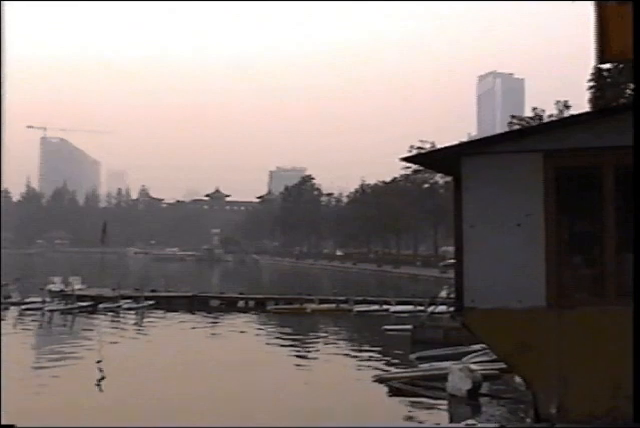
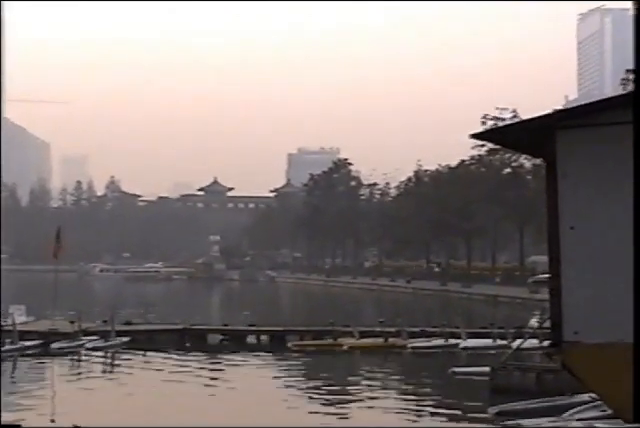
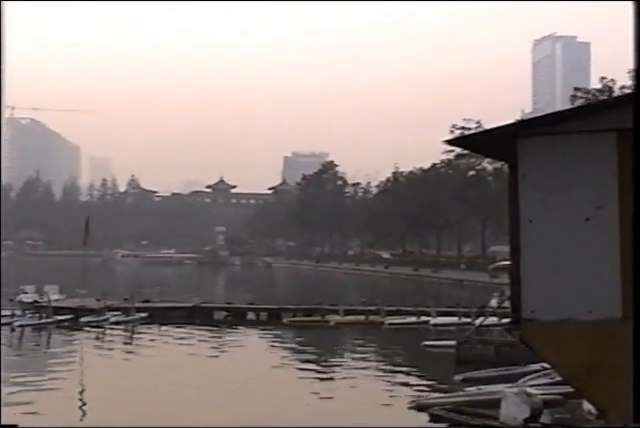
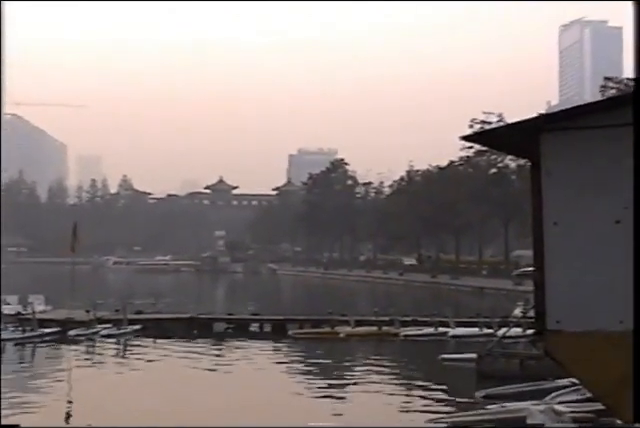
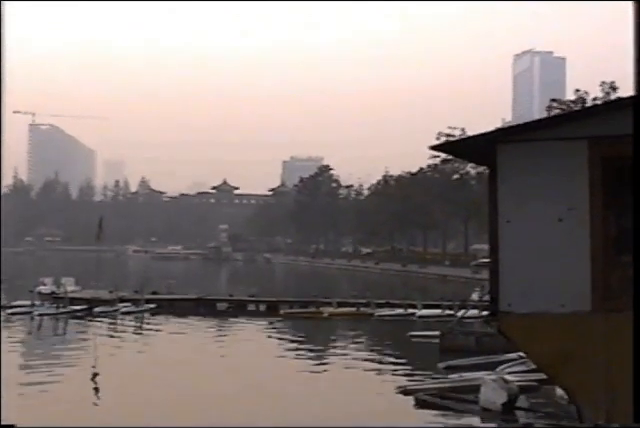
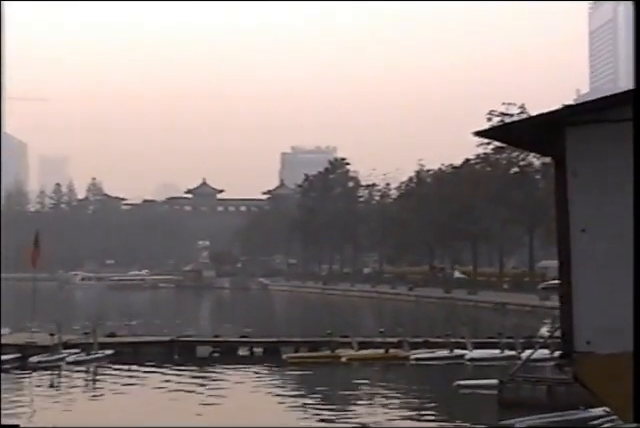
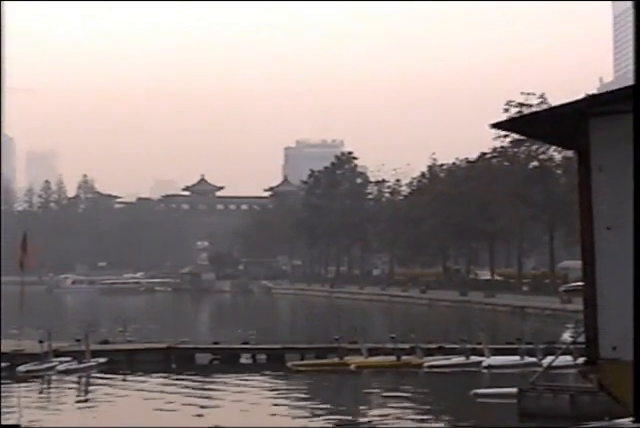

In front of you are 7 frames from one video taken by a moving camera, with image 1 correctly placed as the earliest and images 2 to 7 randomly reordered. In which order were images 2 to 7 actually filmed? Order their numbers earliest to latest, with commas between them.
5, 3, 4, 2, 6, 7
